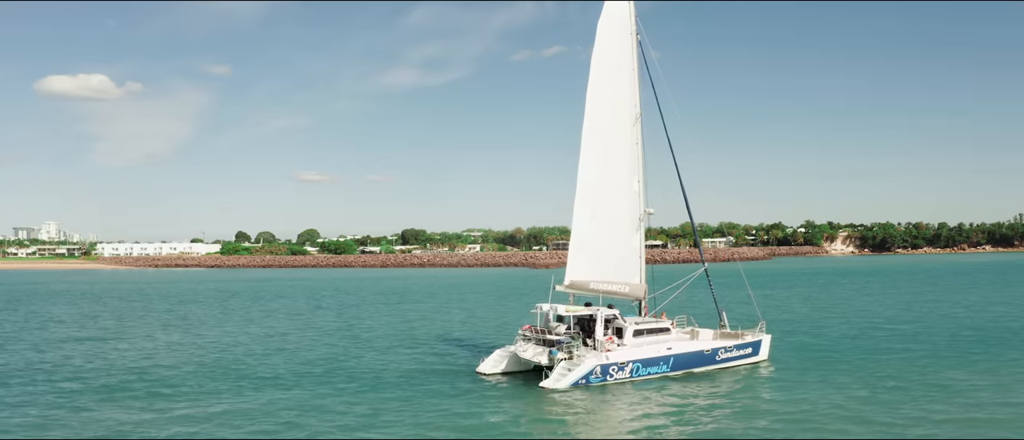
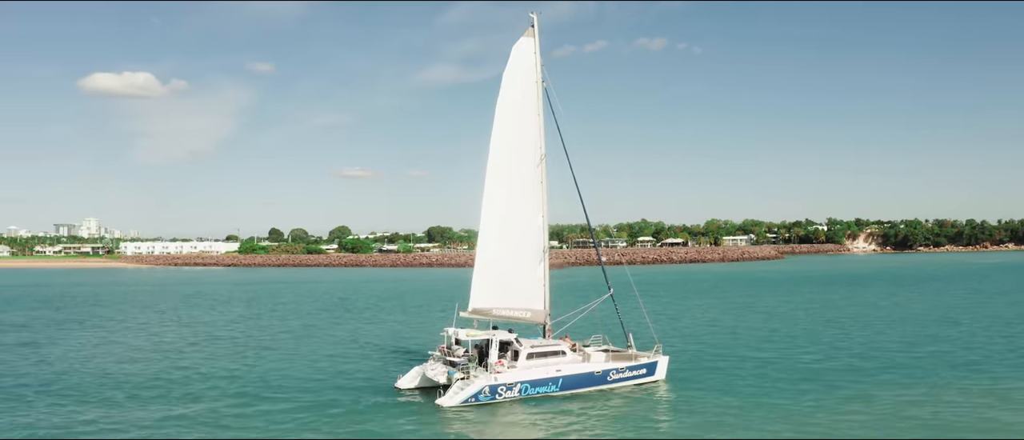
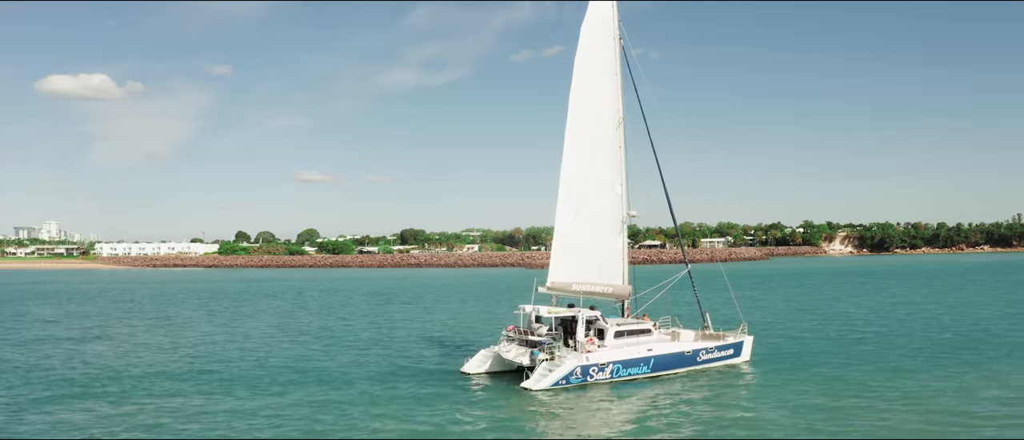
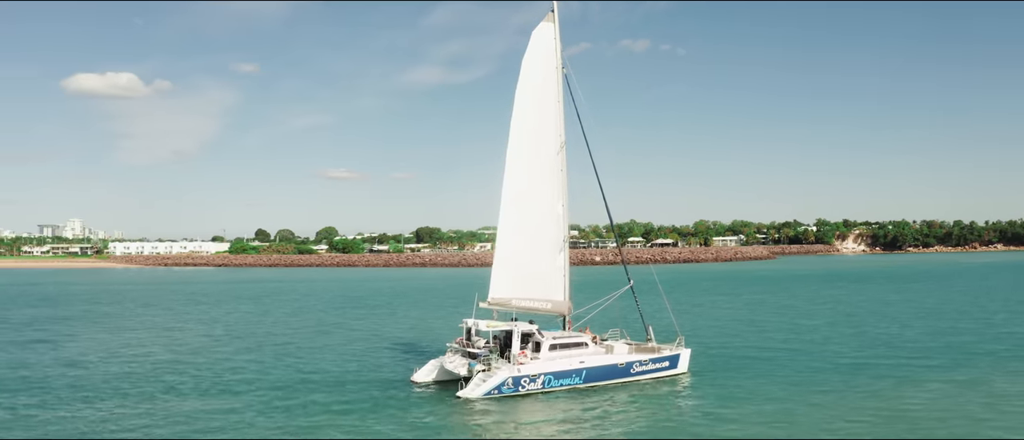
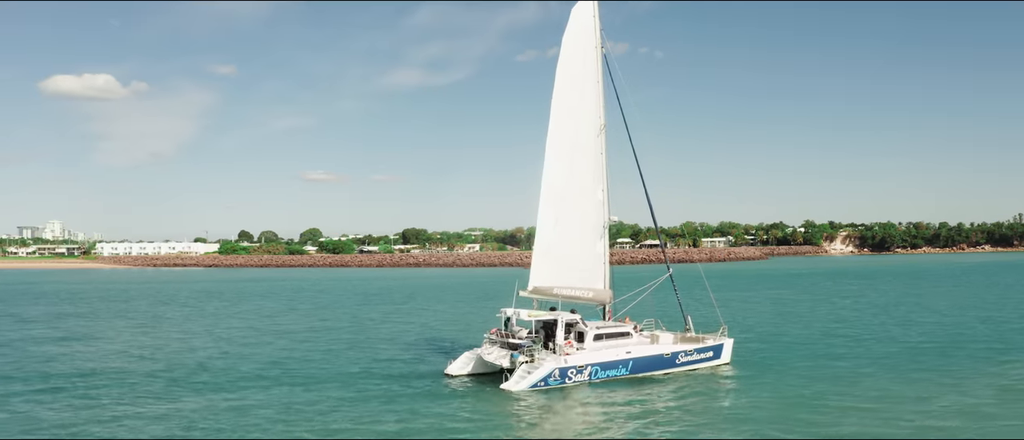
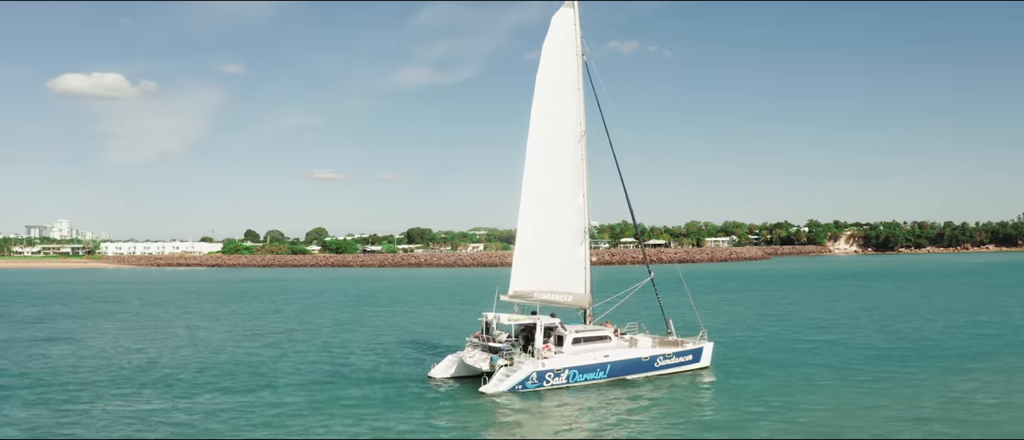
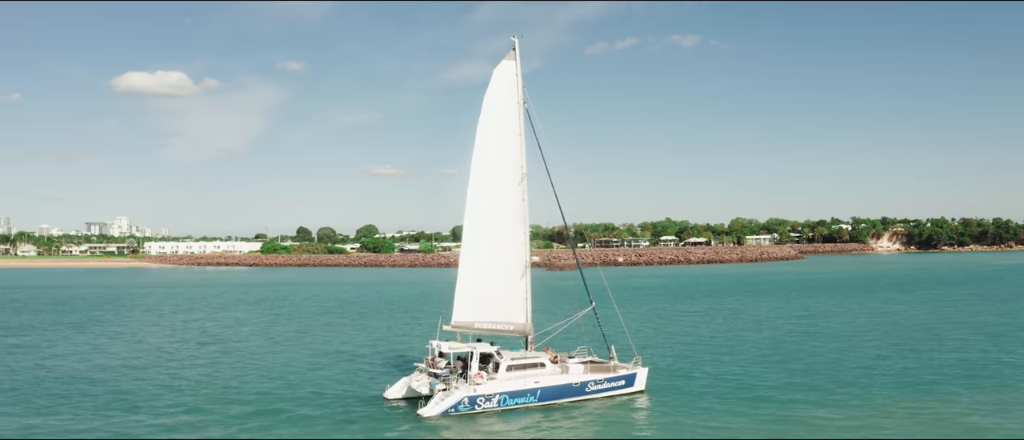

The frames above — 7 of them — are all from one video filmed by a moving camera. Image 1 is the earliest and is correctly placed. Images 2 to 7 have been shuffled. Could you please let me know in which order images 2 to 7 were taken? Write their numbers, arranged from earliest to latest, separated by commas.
3, 5, 6, 4, 2, 7
